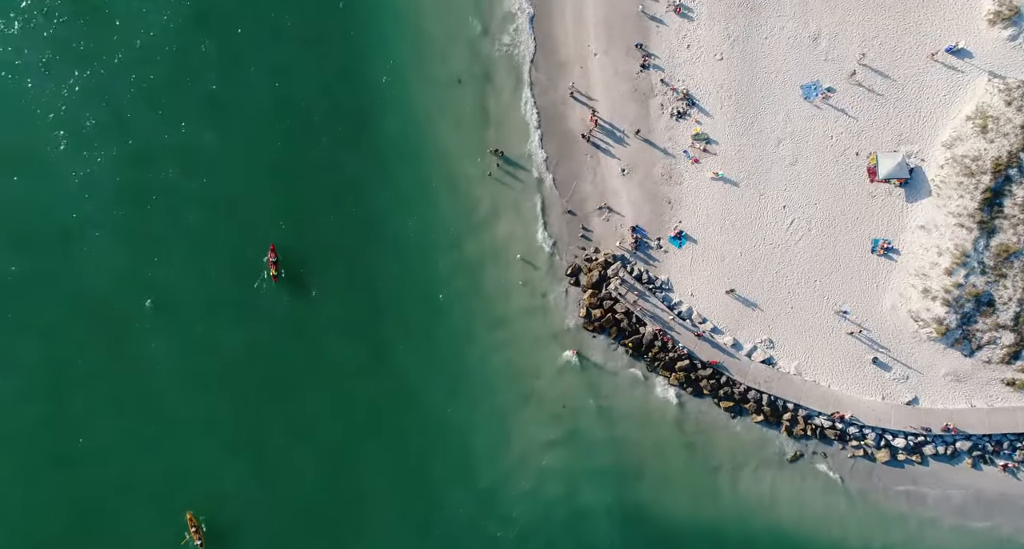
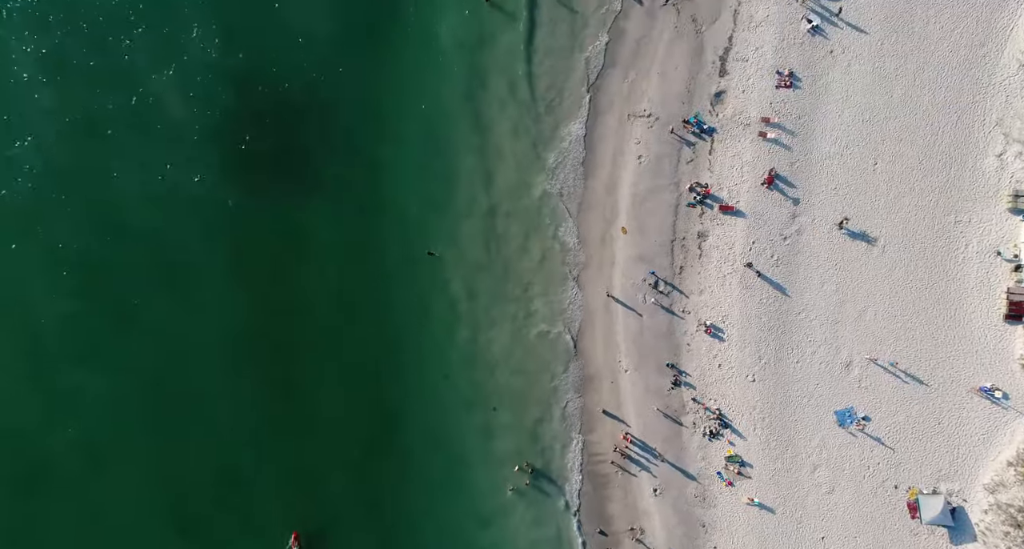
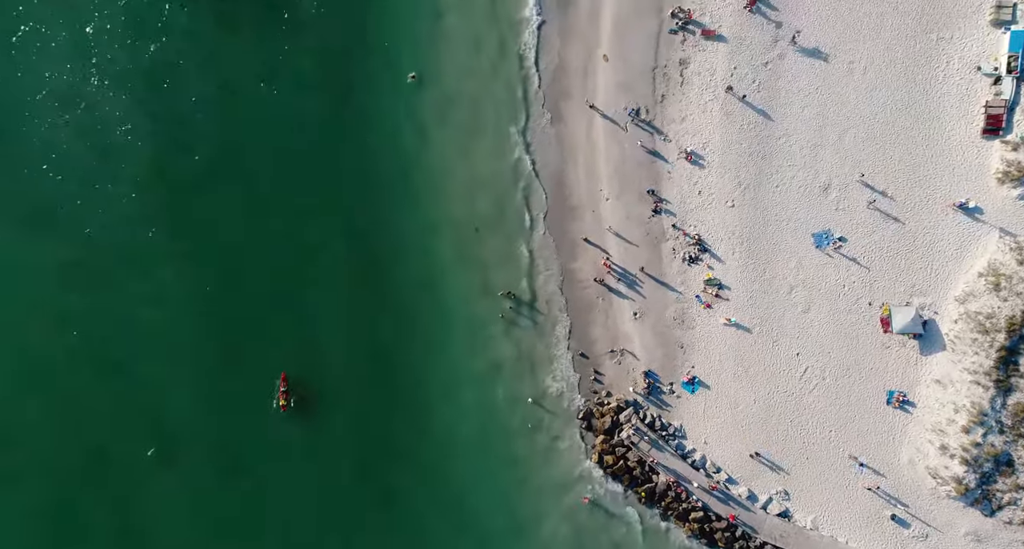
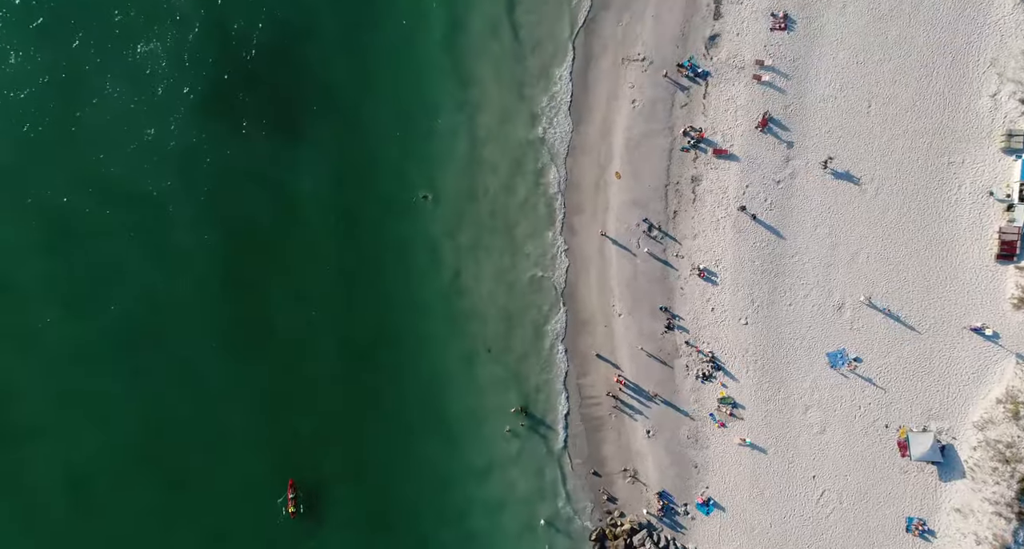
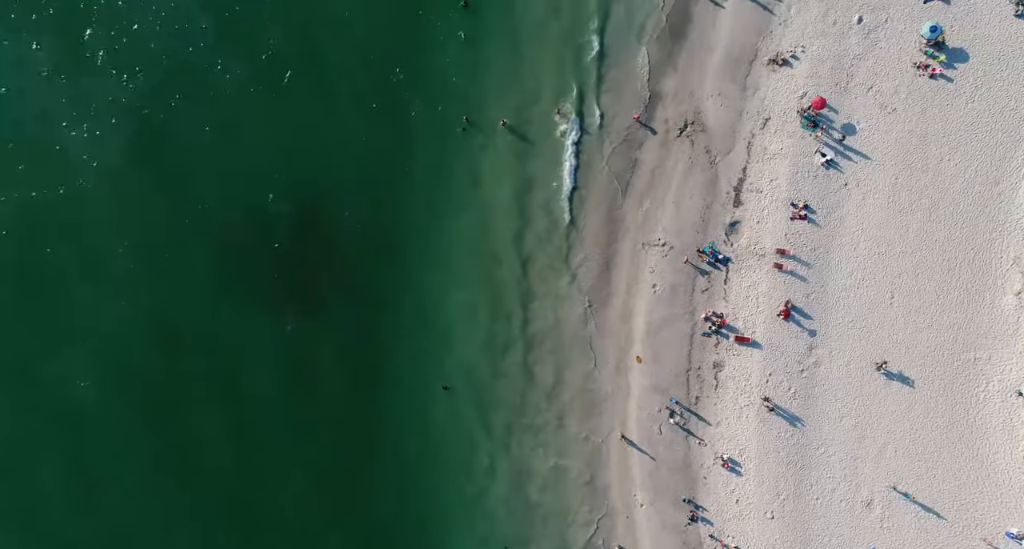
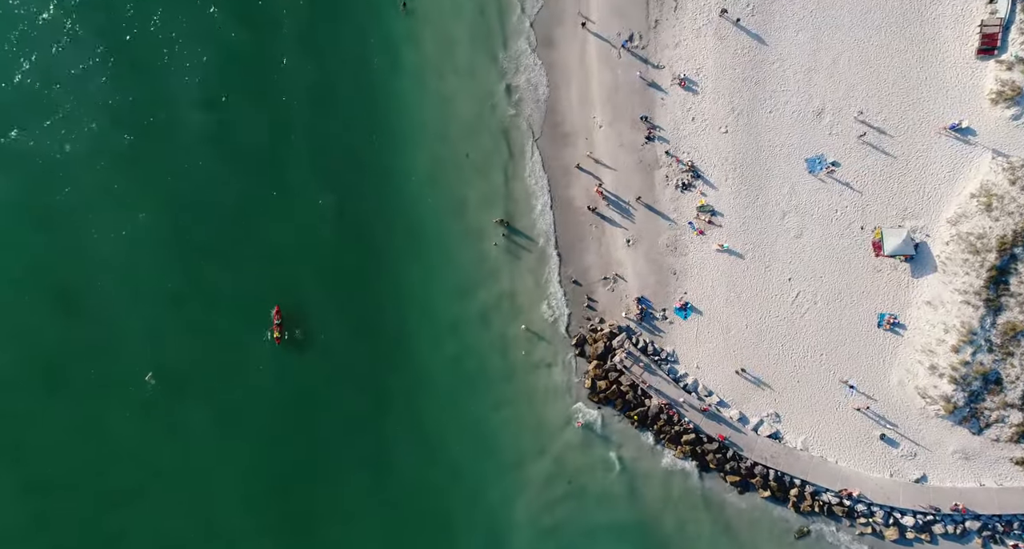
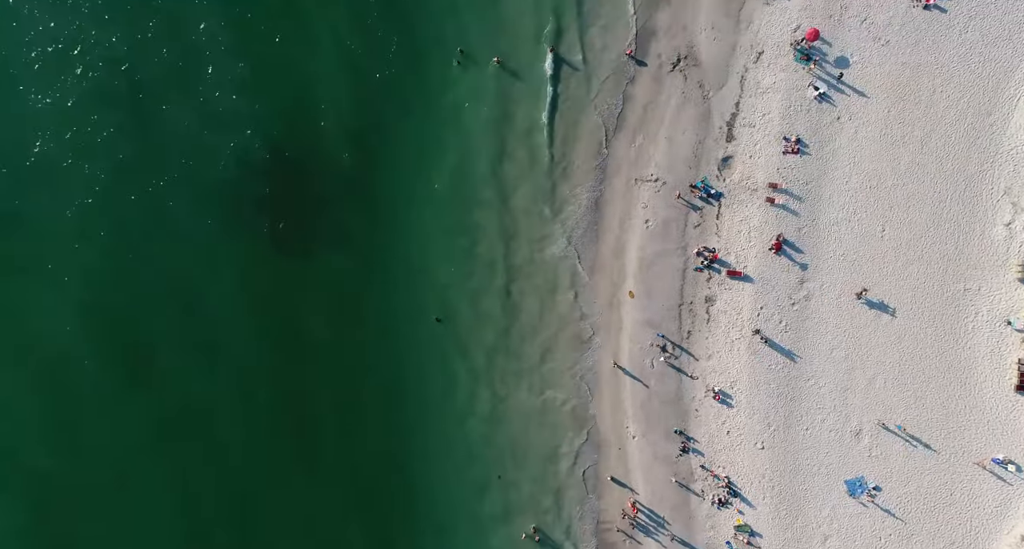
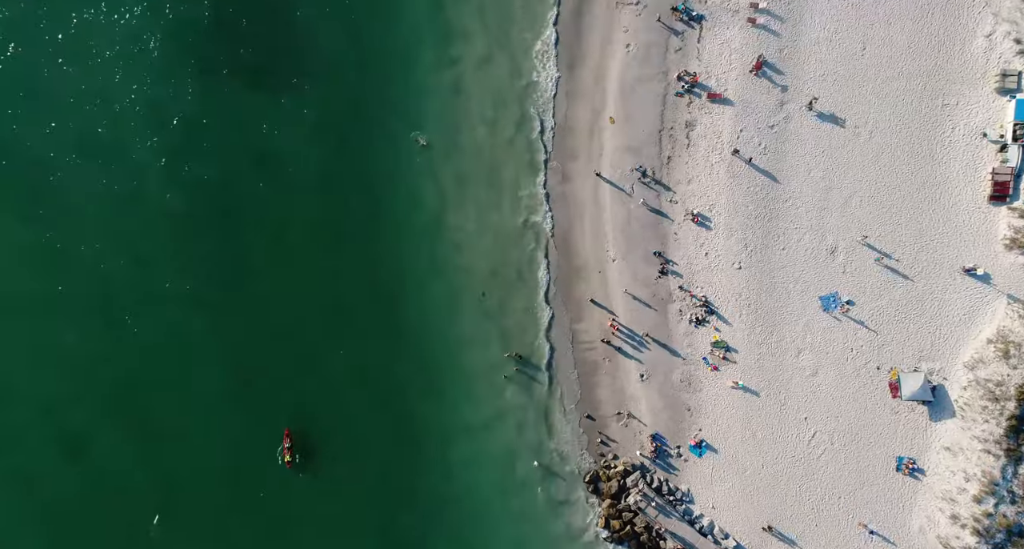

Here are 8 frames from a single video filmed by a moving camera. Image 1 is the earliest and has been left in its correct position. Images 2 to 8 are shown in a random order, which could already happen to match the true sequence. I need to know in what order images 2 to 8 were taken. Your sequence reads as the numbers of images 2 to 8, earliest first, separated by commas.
6, 3, 8, 4, 2, 7, 5
